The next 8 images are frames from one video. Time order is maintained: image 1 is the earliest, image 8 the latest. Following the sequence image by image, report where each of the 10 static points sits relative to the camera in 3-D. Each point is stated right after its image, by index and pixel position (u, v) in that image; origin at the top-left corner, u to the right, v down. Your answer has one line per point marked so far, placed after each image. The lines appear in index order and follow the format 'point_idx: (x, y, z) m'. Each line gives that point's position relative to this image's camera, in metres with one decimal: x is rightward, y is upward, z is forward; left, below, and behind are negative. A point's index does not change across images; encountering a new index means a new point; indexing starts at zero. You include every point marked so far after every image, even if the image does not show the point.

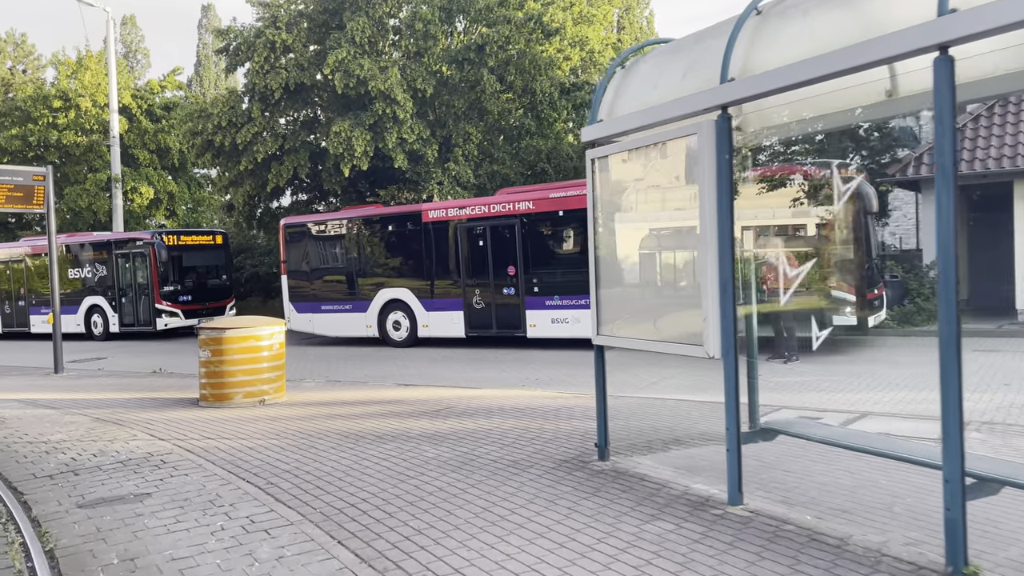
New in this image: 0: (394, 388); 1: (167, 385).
0: (-1.6, -1.4, +11.0) m
1: (-5.4, -1.5, +12.4) m
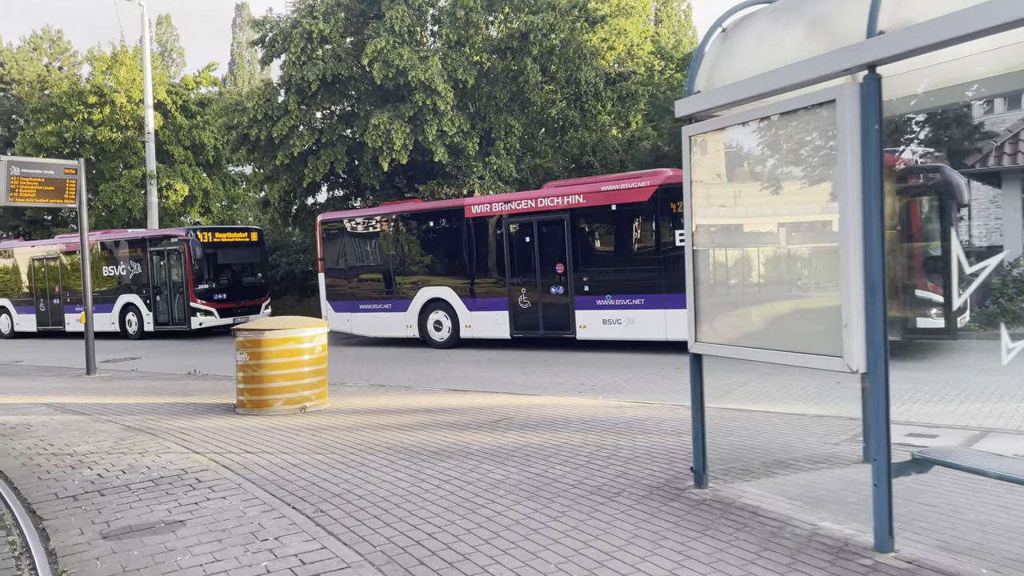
0: (-0.9, -1.4, +10.2) m
1: (-4.6, -1.5, +11.7) m
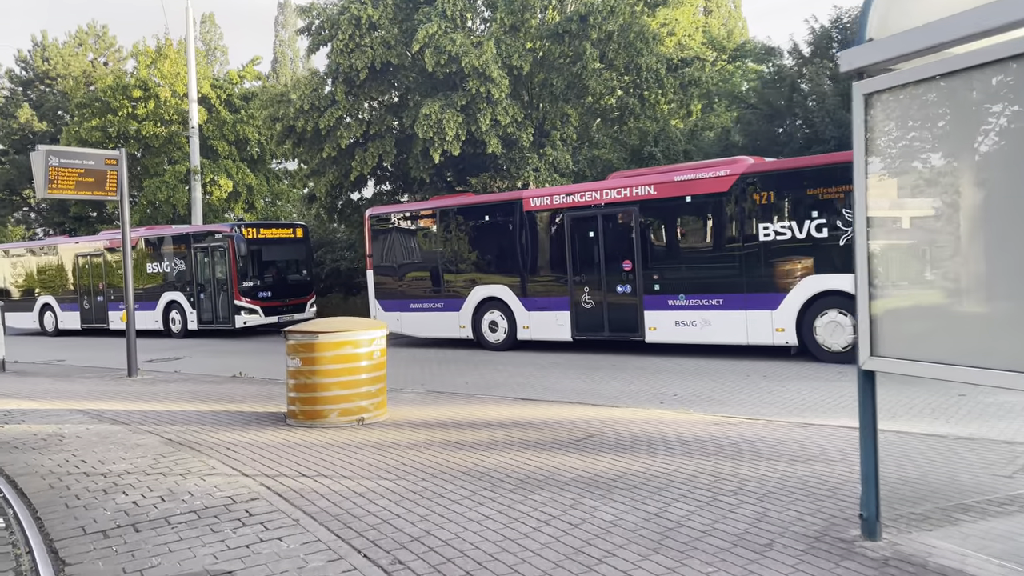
0: (0.0, -1.4, +9.2) m
1: (-3.6, -1.4, +10.9) m
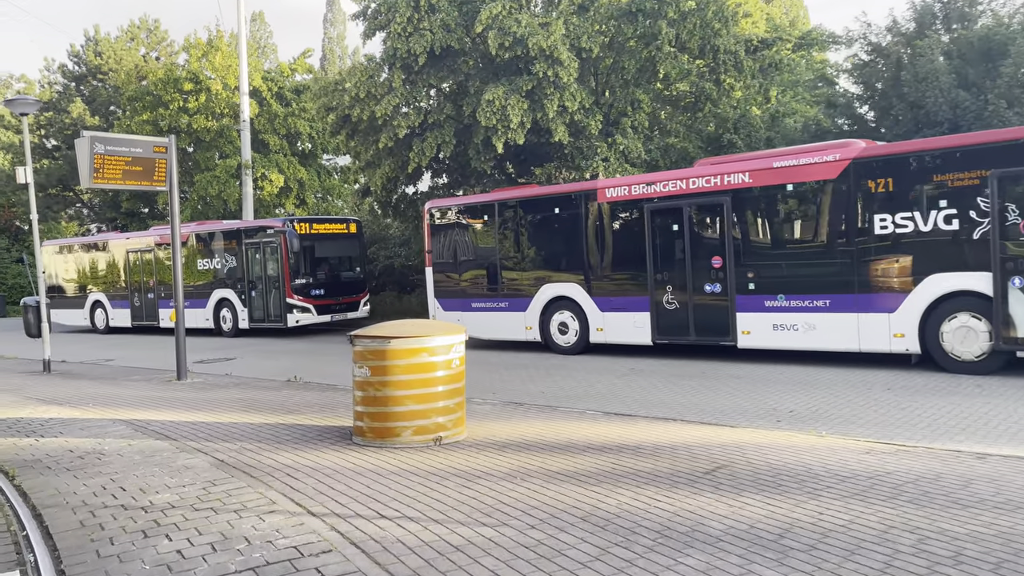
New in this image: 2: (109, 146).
0: (+0.9, -1.3, +8.0) m
1: (-2.6, -1.4, +9.9) m
2: (-5.8, +2.0, +11.3) m
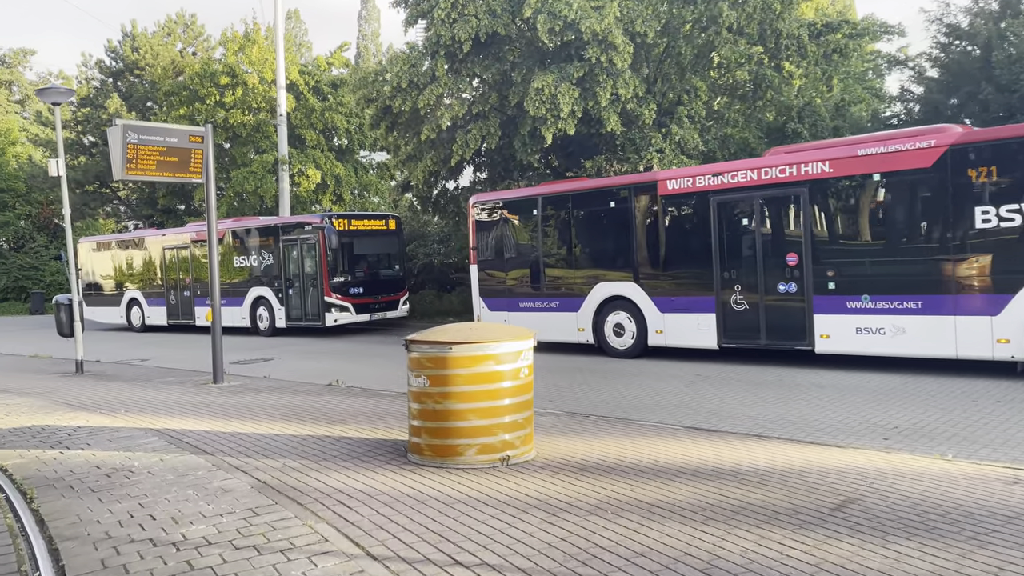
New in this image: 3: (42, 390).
0: (+1.6, -1.3, +7.1) m
1: (-1.9, -1.4, +9.1) m
2: (-5.0, +2.1, +10.7) m
3: (-6.7, -1.4, +11.2) m
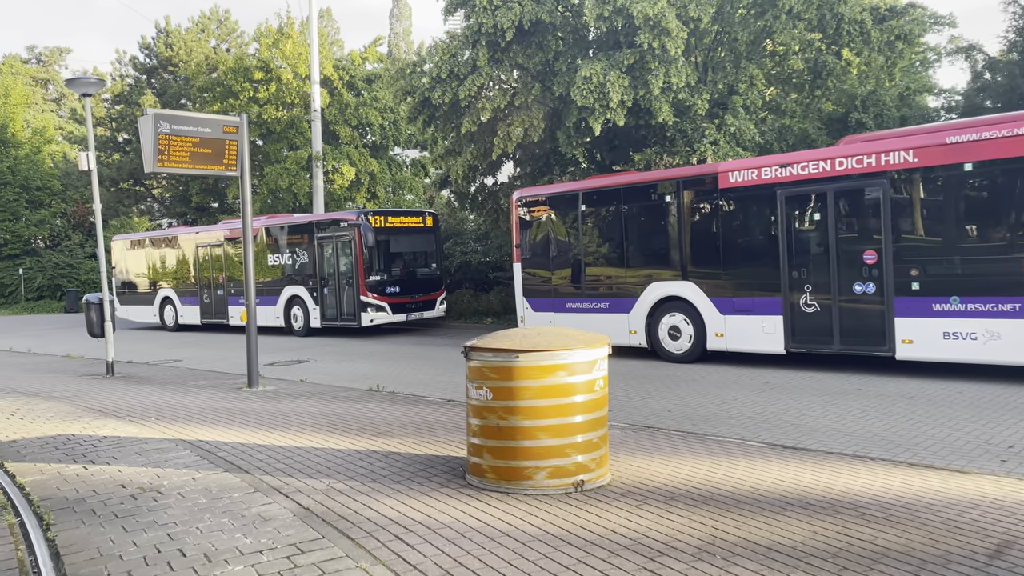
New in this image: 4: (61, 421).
0: (+2.1, -1.3, +6.3) m
1: (-1.3, -1.4, +8.4) m
2: (-4.3, +2.1, +10.1) m
3: (-6.0, -1.4, +10.7) m
4: (-4.9, -1.4, +8.5) m
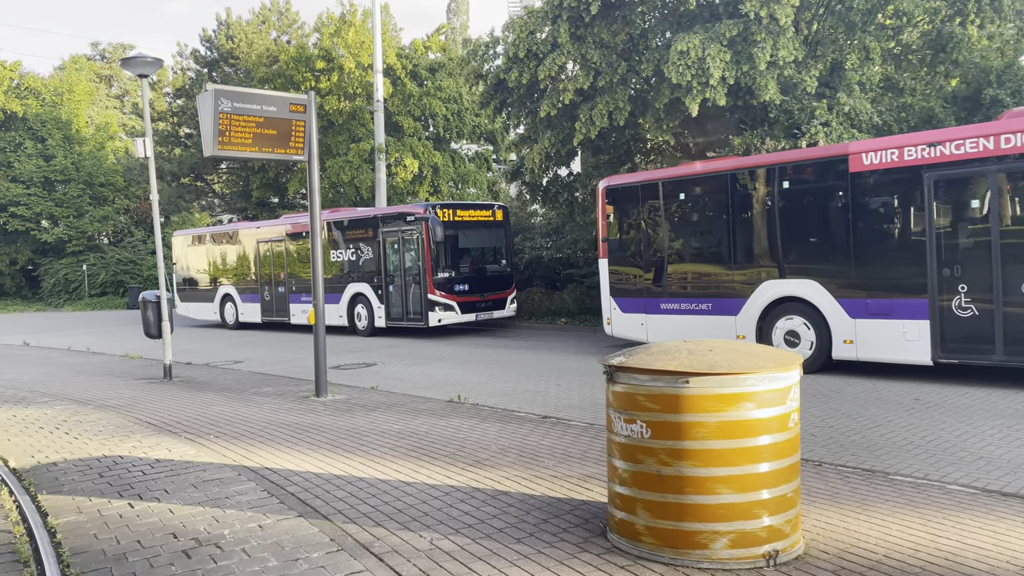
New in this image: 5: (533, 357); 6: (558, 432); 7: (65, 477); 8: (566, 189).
0: (+3.0, -1.4, +4.8) m
1: (-0.2, -1.4, +7.2) m
2: (-3.1, +2.1, +9.0) m
3: (-4.8, -1.4, +9.7) m
4: (-3.8, -1.4, +7.5) m
5: (+0.4, -1.2, +14.2) m
6: (+0.4, -1.4, +7.5) m
7: (-3.4, -1.4, +6.1) m
8: (+1.3, +2.3, +18.4) m
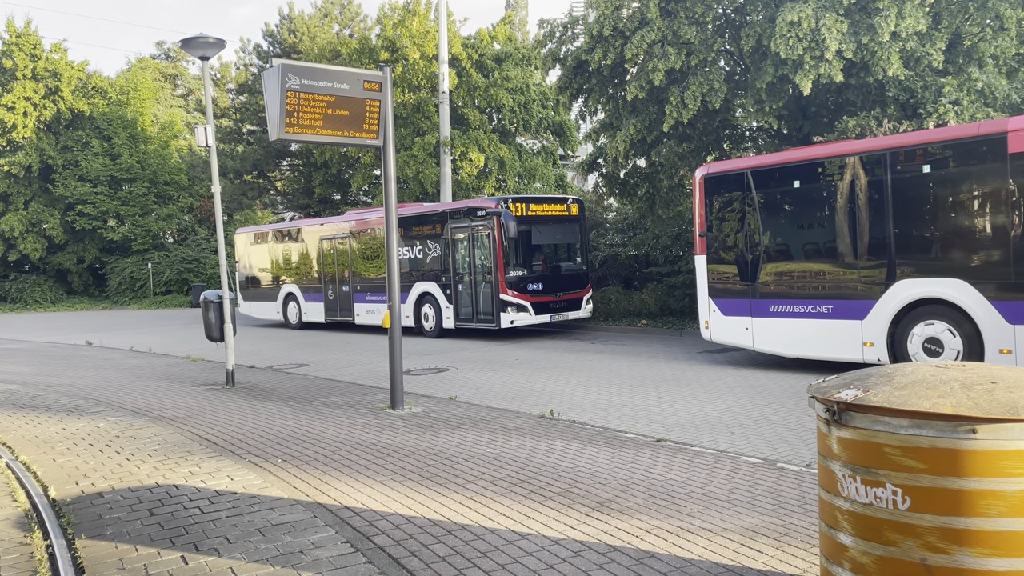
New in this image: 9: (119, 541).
0: (+3.8, -1.4, +3.4) m
1: (+0.7, -1.4, +6.0) m
2: (-2.1, +2.1, +8.0) m
3: (-3.7, -1.4, +8.8) m
4: (-2.9, -1.4, +6.5) m
5: (+1.8, -1.2, +12.9) m
6: (+1.4, -1.4, +6.3) m
7: (-2.6, -1.5, +5.1) m
8: (+2.9, +2.3, +17.1) m
9: (-2.3, -1.5, +4.6) m
